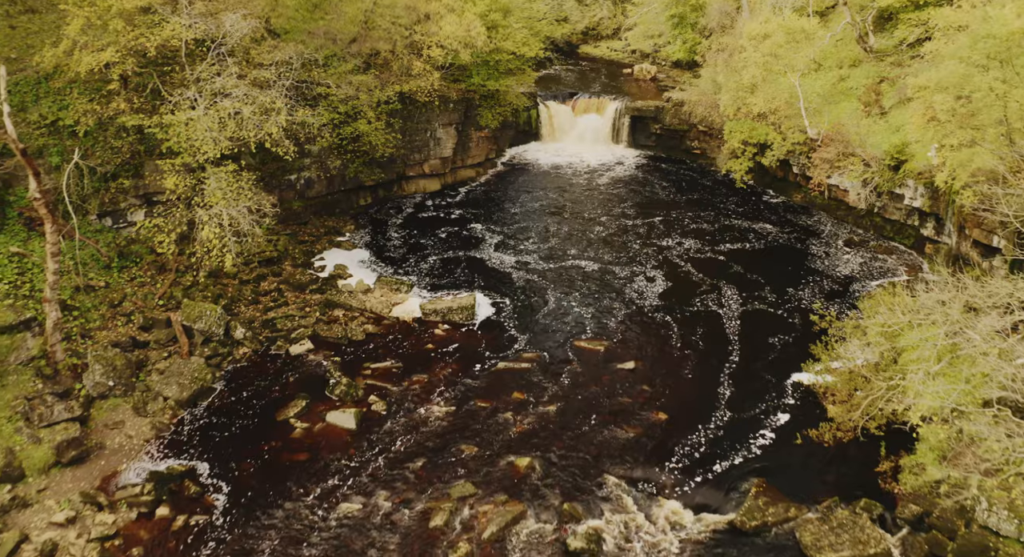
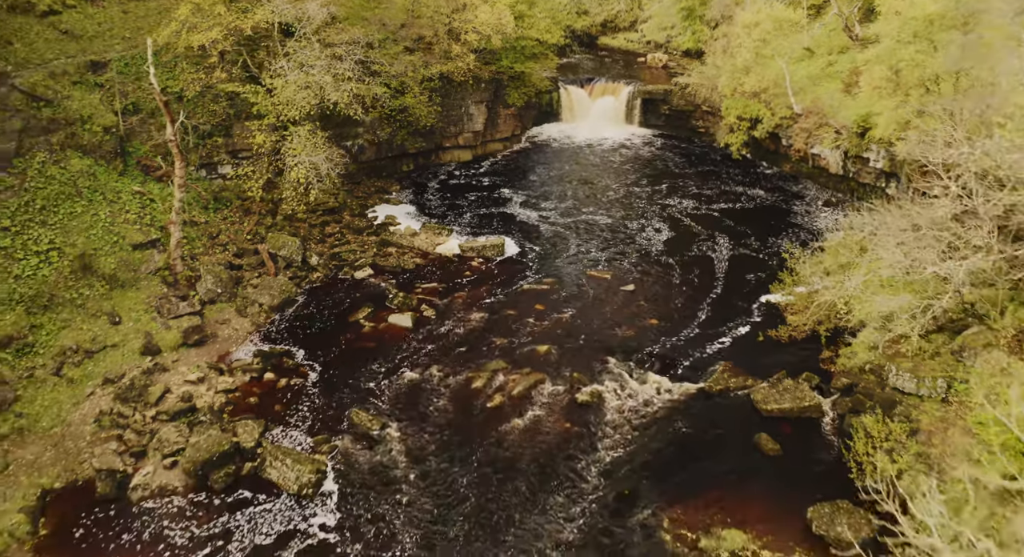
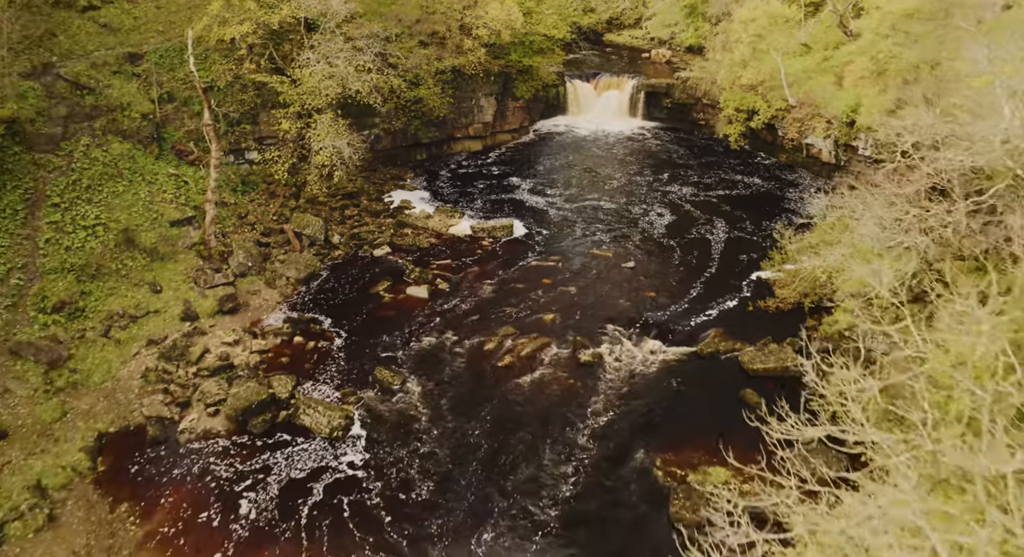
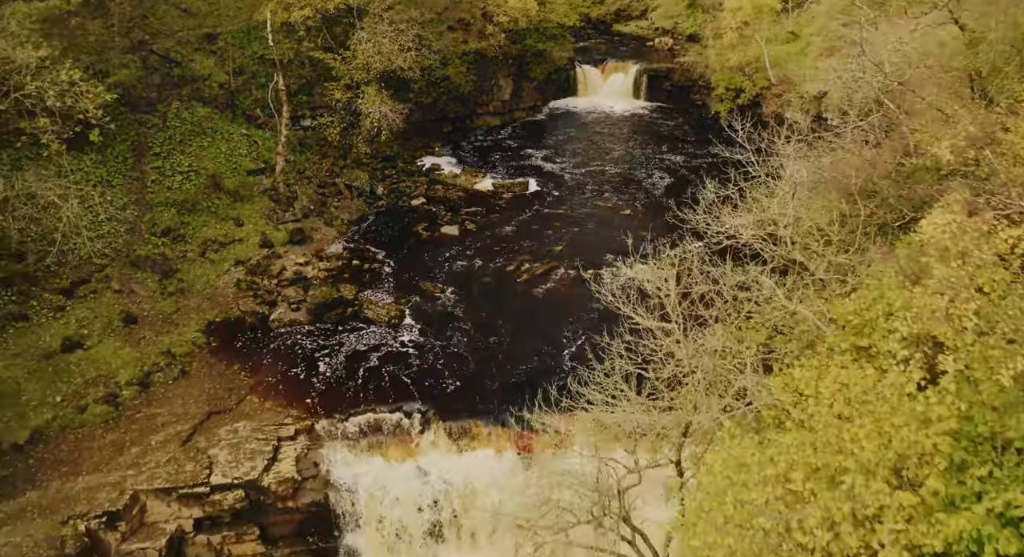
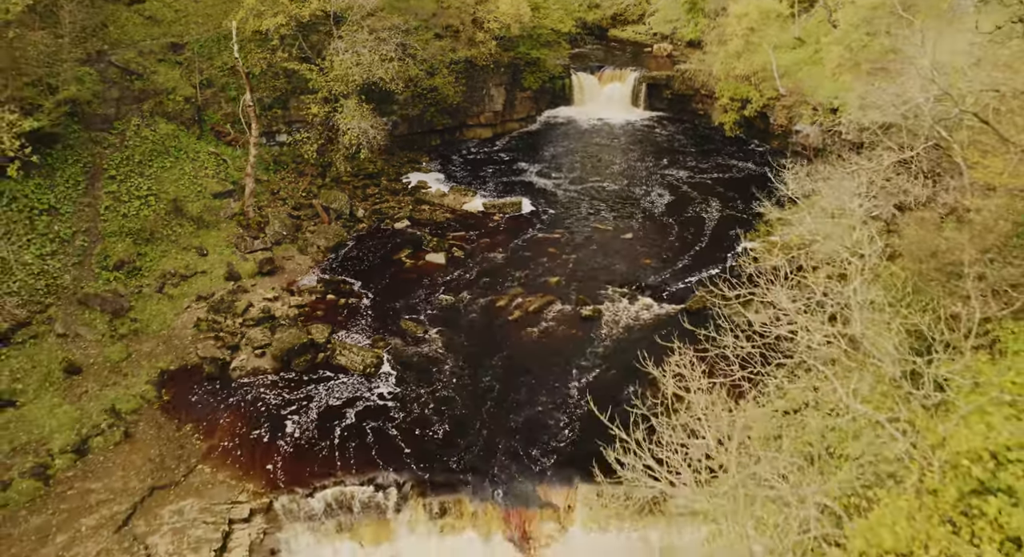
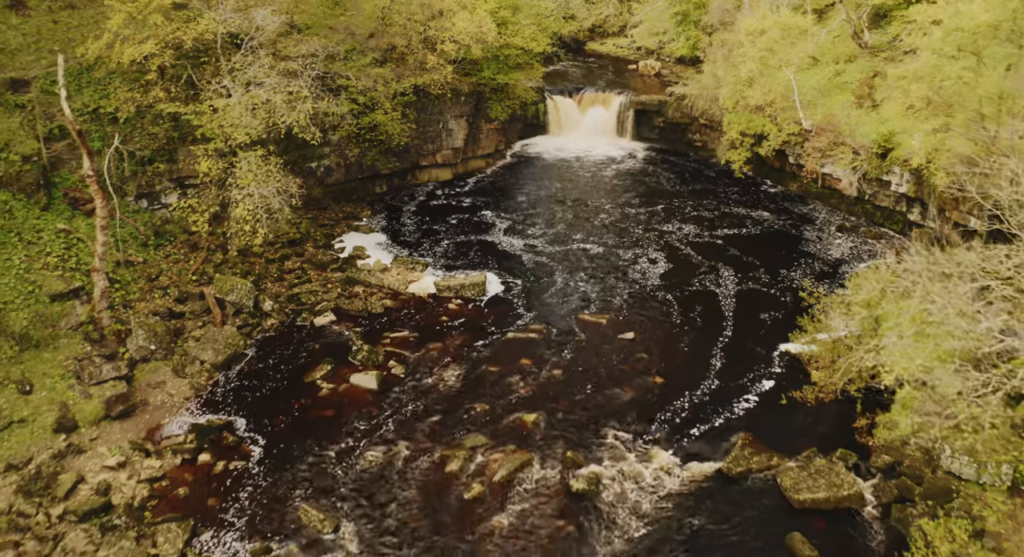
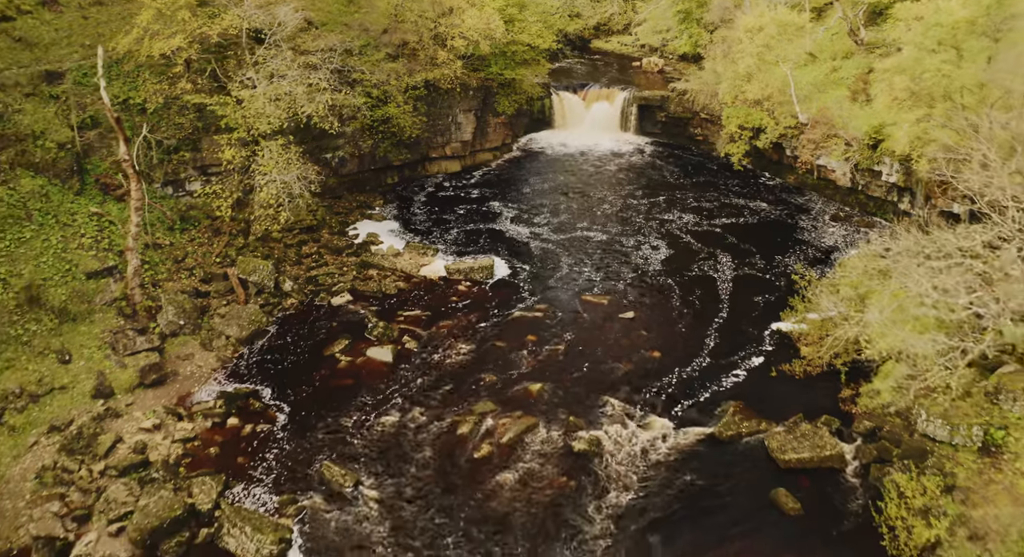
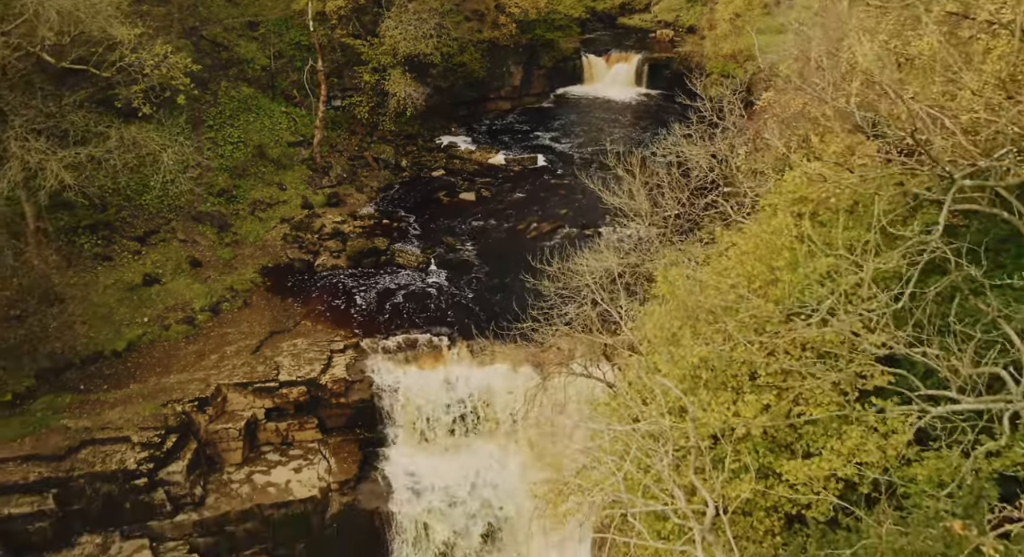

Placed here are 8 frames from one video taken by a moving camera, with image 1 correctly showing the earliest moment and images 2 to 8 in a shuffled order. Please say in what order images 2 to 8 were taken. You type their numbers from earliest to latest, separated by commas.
6, 7, 2, 3, 5, 4, 8
